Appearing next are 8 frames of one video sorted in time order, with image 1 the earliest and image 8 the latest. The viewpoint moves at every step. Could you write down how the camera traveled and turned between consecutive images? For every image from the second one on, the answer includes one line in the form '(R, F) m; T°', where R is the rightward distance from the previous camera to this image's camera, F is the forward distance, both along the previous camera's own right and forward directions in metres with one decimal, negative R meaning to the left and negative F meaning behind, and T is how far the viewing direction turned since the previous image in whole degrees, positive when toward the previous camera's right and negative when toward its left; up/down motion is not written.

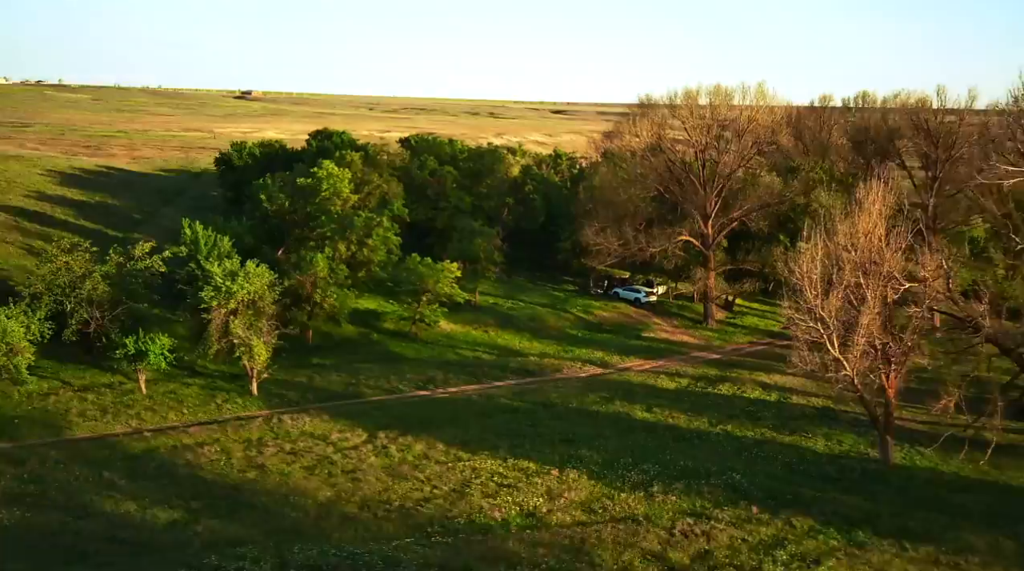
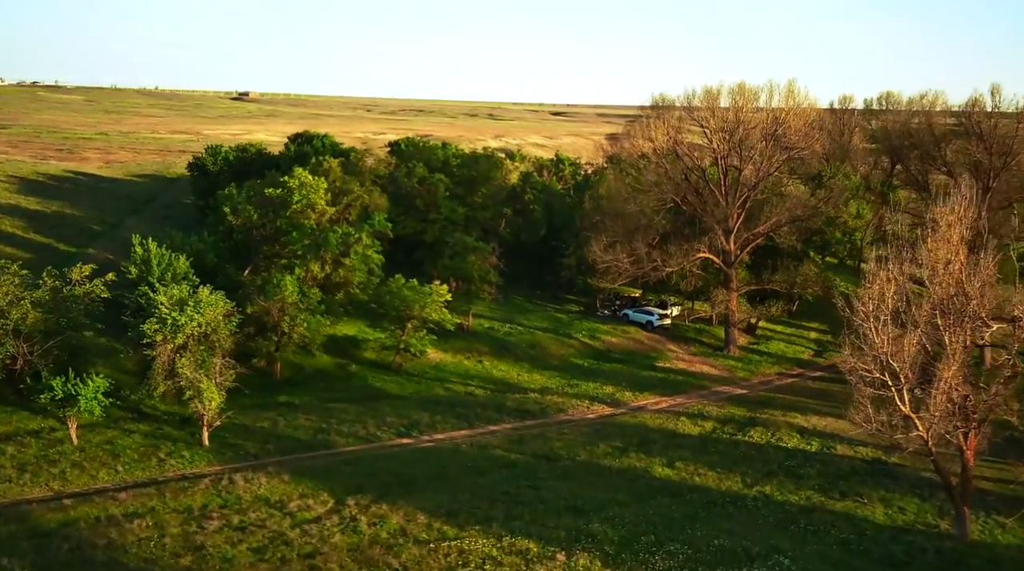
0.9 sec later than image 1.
(+0.1, +8.5) m; 0°
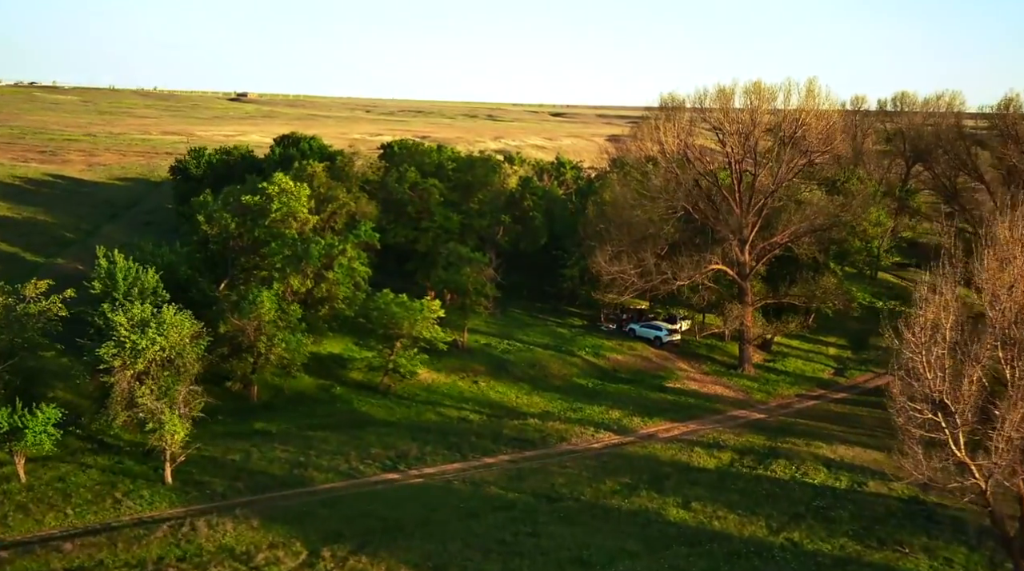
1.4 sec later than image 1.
(+0.1, +4.9) m; 0°
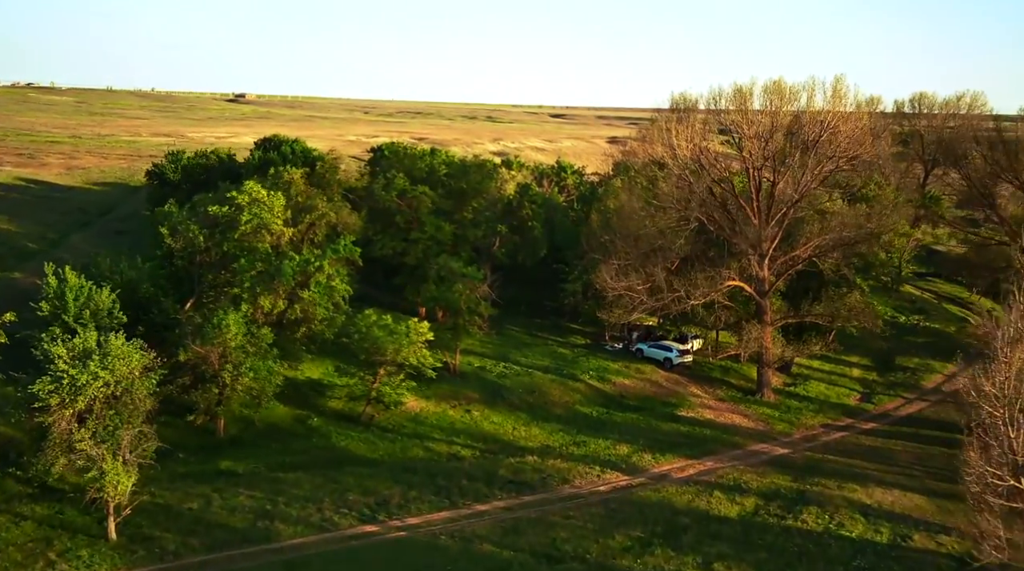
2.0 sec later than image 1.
(+0.1, +5.6) m; 0°
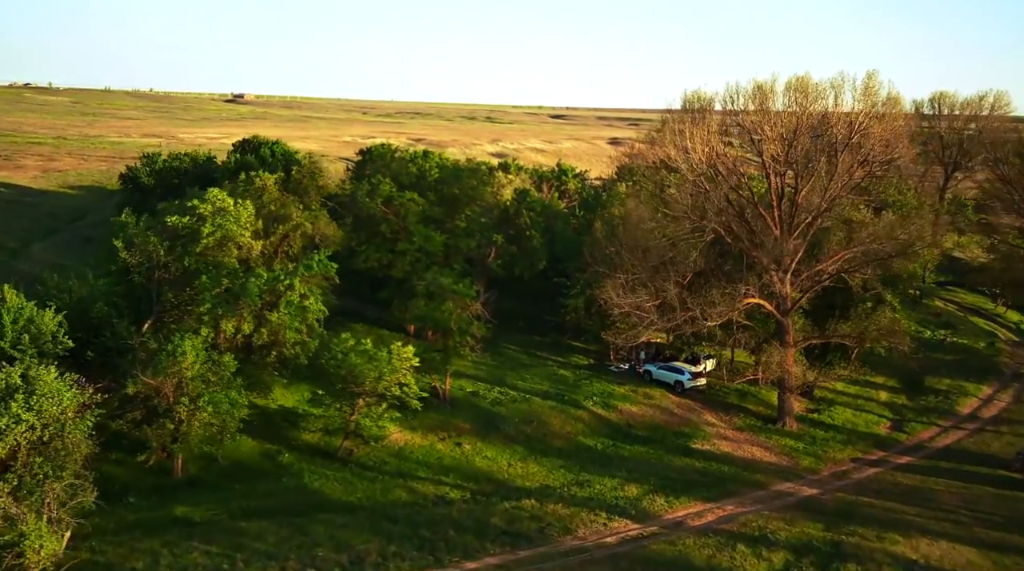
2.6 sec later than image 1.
(+0.2, +5.6) m; 0°
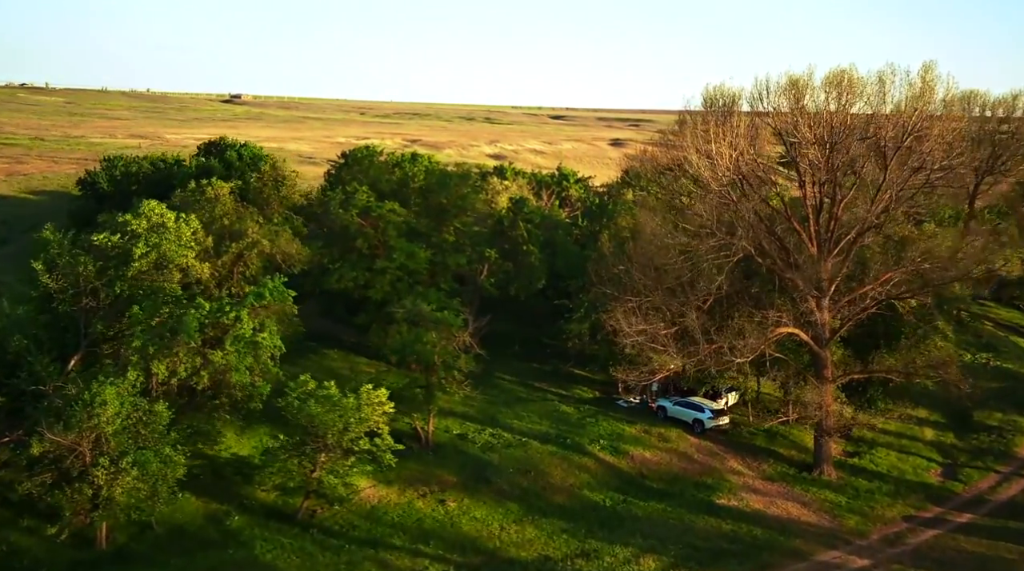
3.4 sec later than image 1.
(+0.2, +7.4) m; 0°
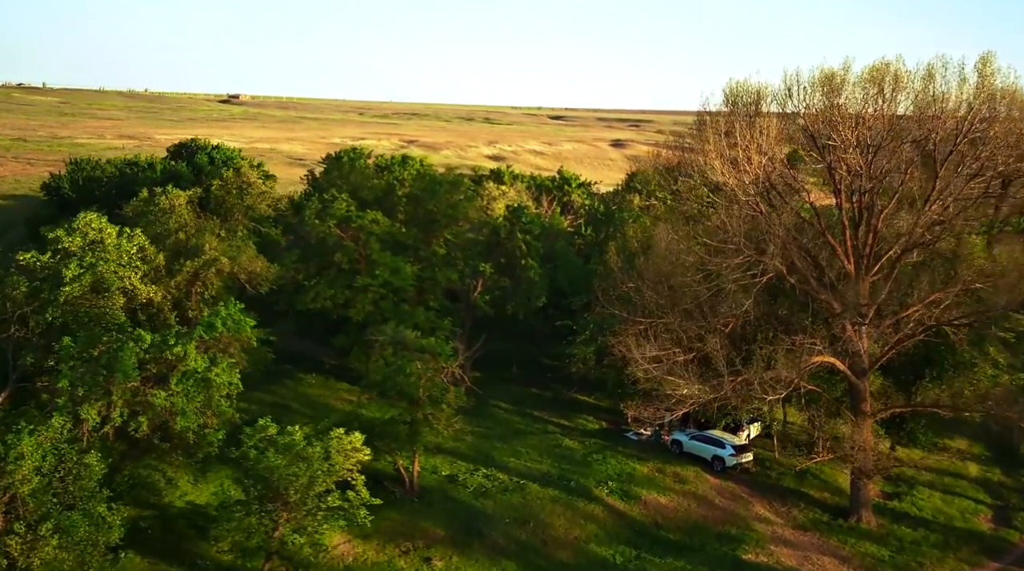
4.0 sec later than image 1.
(+0.1, +5.5) m; 0°
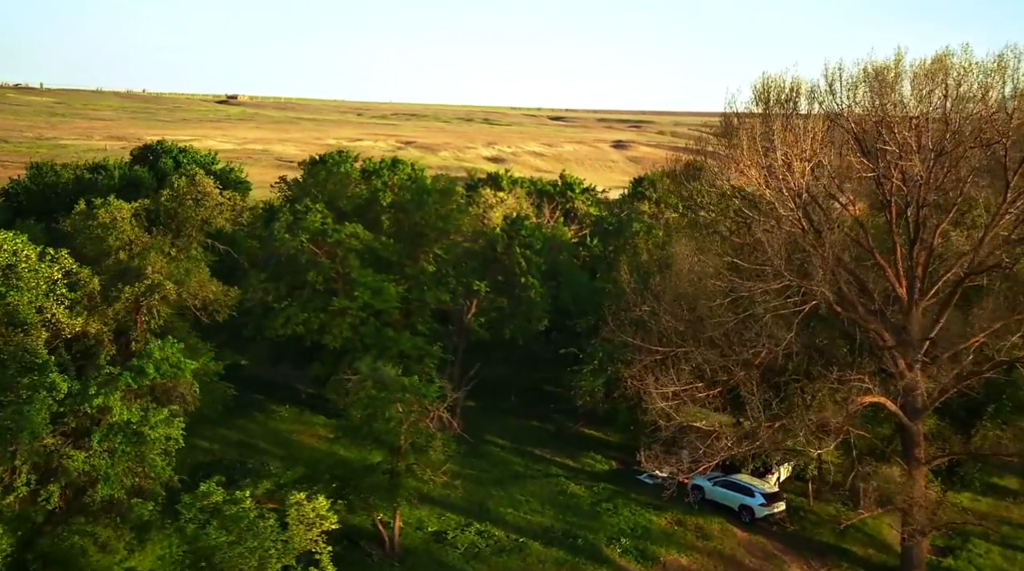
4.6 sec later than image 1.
(+0.1, +5.6) m; 0°
